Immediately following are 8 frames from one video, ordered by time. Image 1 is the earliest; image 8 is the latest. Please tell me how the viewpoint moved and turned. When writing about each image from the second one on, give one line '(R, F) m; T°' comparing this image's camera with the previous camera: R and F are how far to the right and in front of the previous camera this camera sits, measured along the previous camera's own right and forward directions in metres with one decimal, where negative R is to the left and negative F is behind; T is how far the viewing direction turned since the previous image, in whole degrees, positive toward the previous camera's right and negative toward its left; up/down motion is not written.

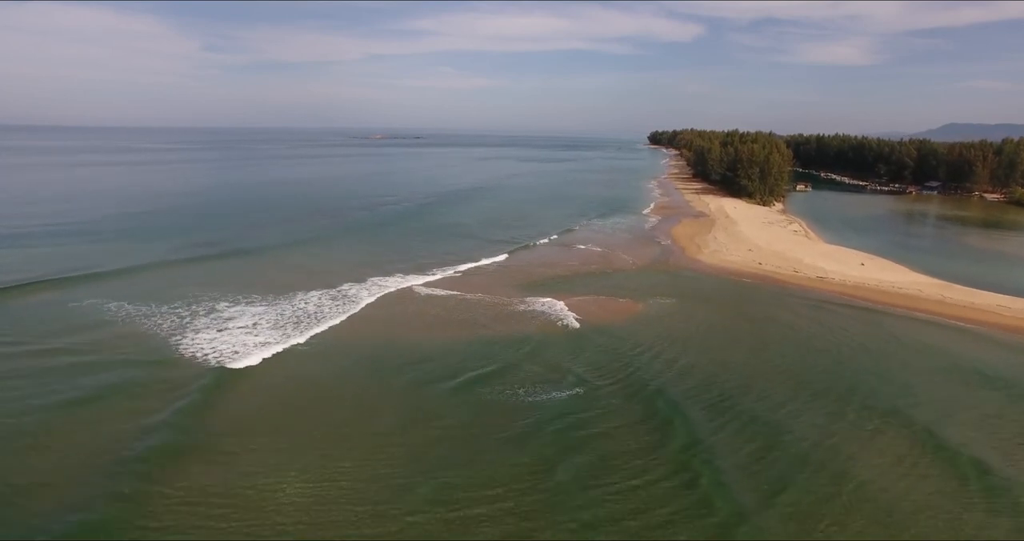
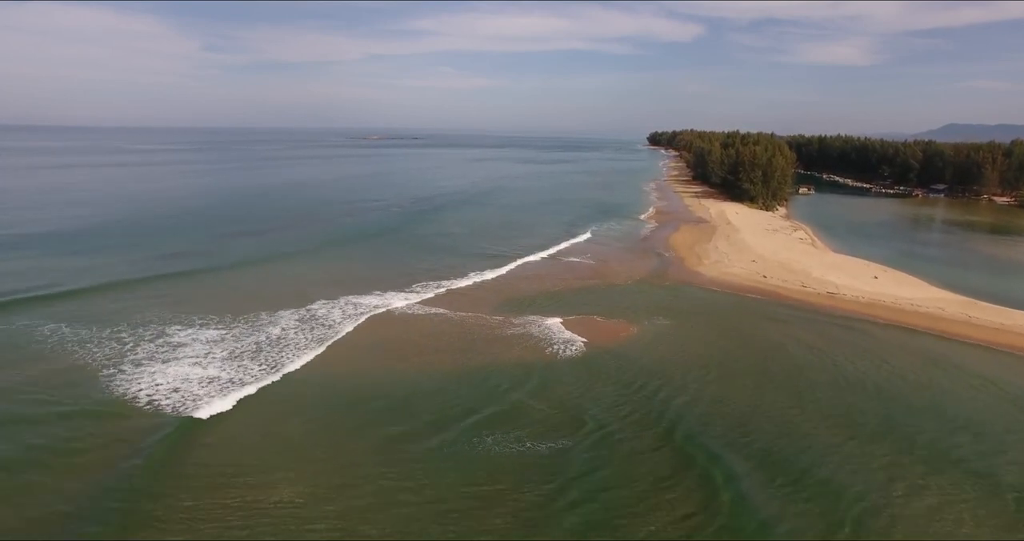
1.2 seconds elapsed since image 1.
(+0.5, +1.8) m; 0°
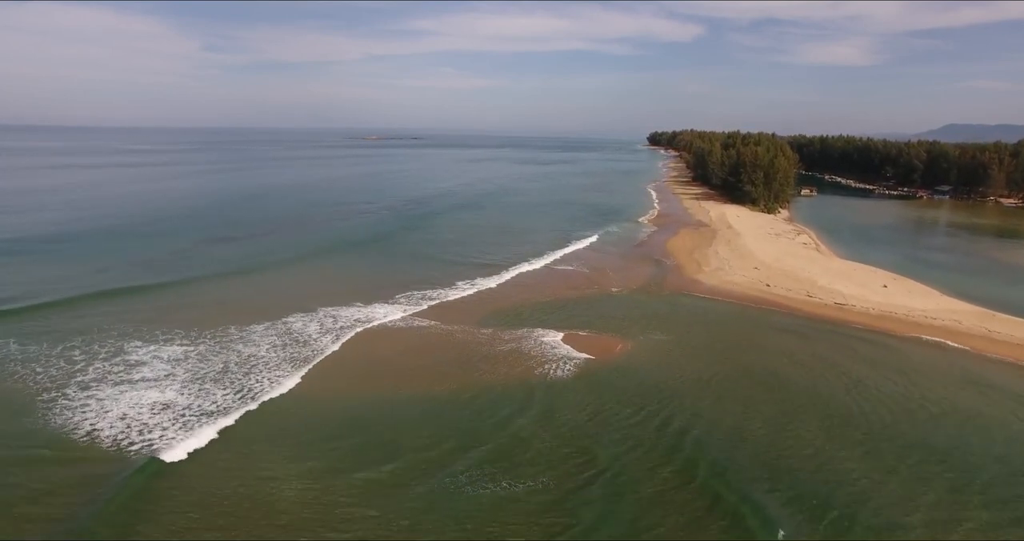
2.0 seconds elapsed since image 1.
(+0.4, +1.4) m; 0°
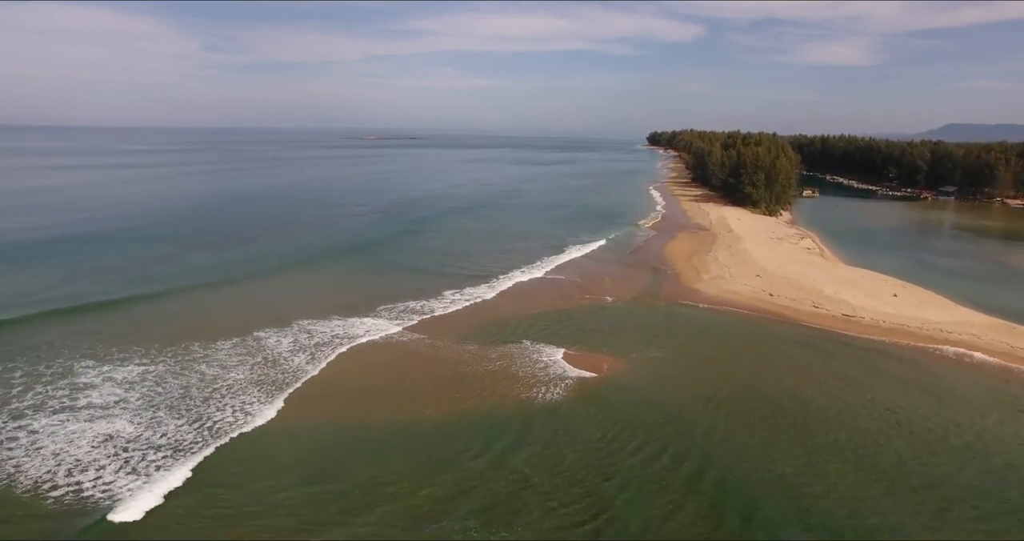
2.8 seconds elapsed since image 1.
(+0.5, +1.4) m; 0°
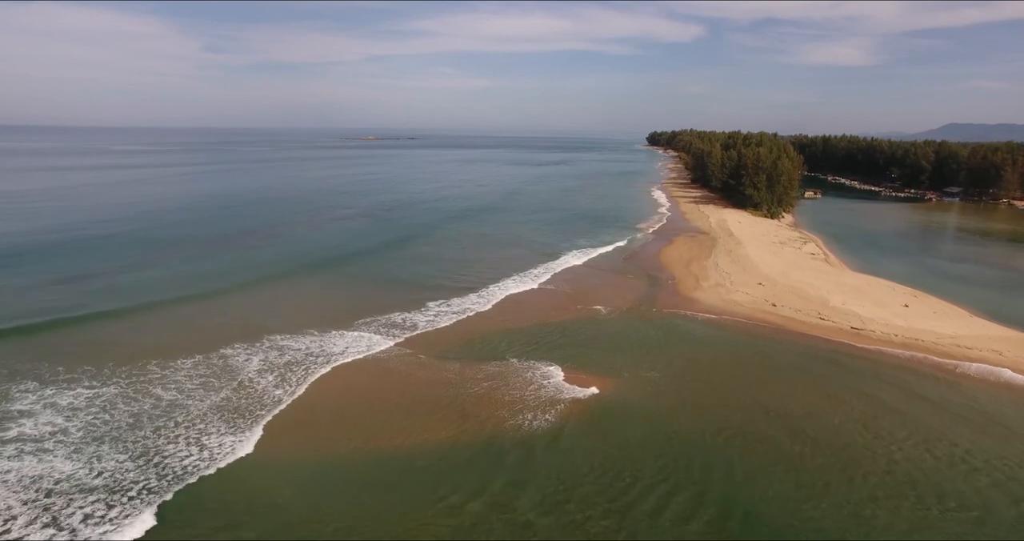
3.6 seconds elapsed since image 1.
(+0.5, +1.4) m; 0°
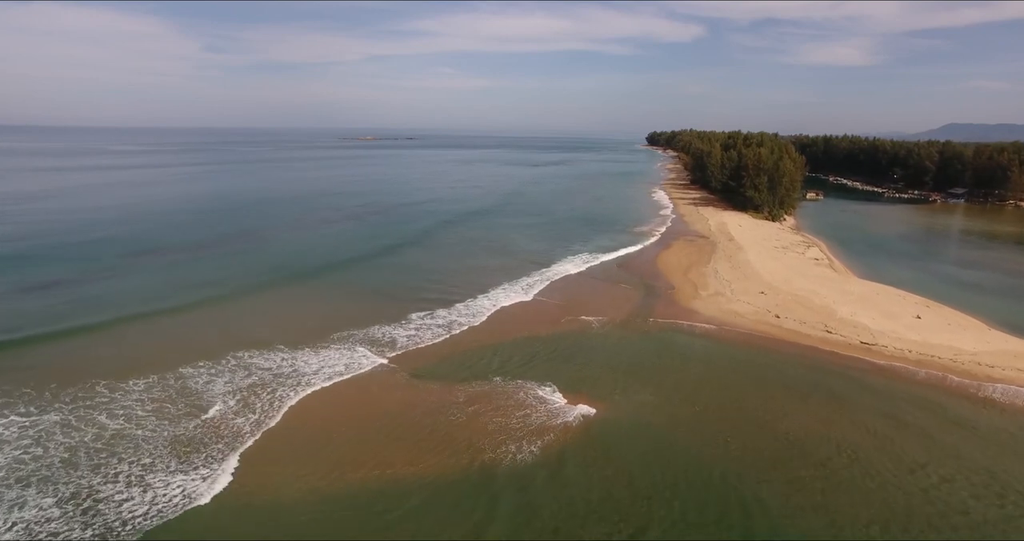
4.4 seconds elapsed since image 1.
(+0.5, +1.4) m; 0°
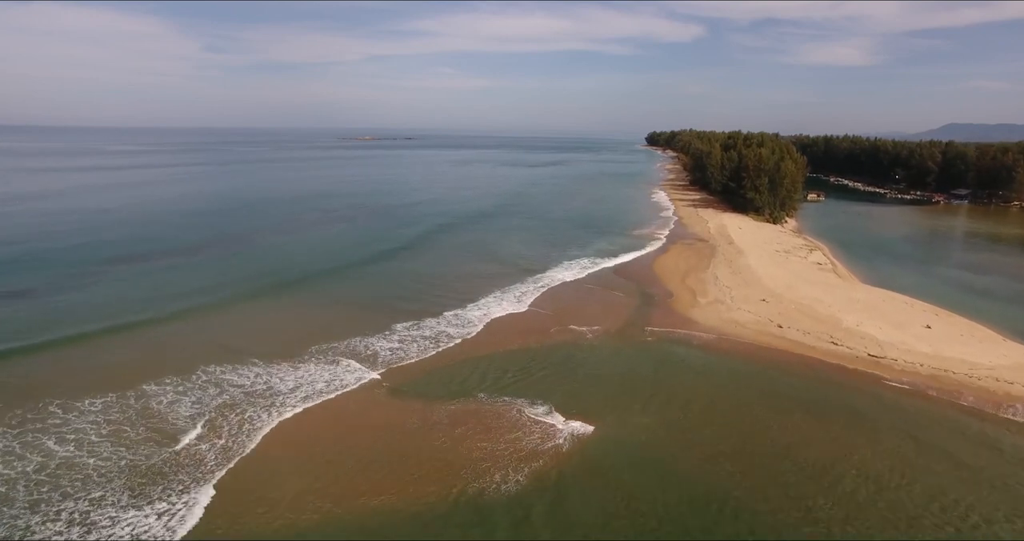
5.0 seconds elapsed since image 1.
(+0.4, +1.0) m; 0°
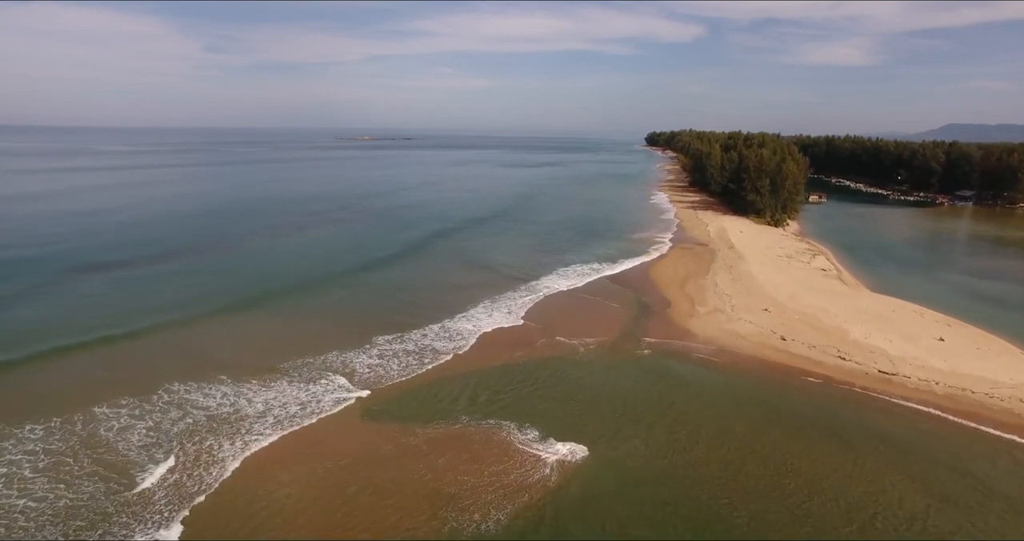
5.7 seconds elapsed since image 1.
(+0.4, +1.1) m; 0°
